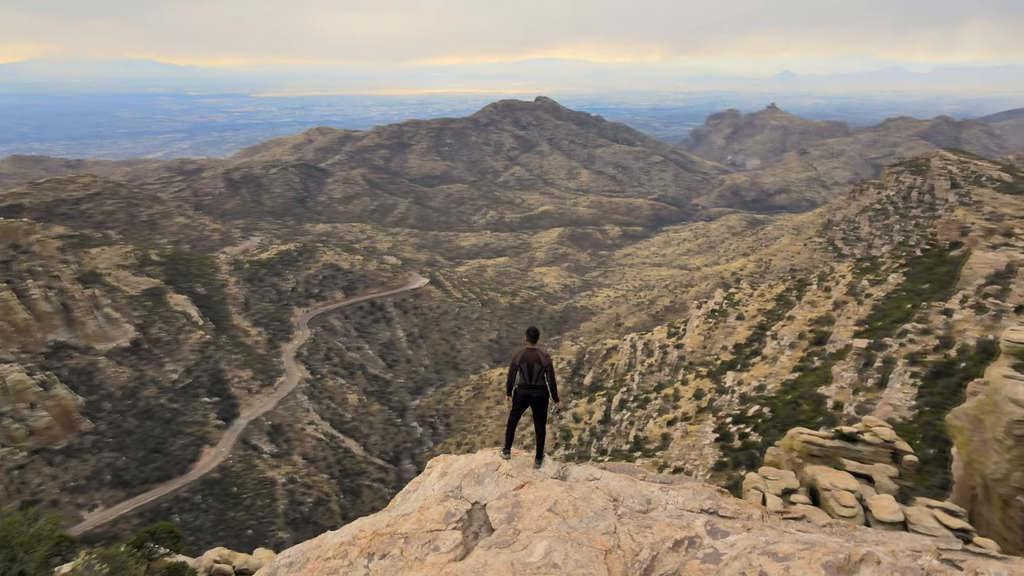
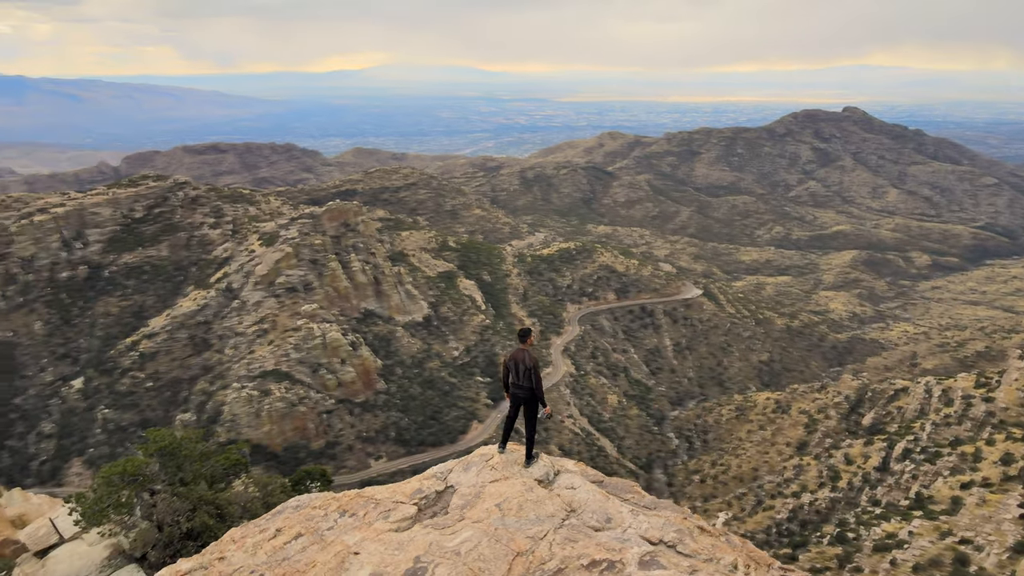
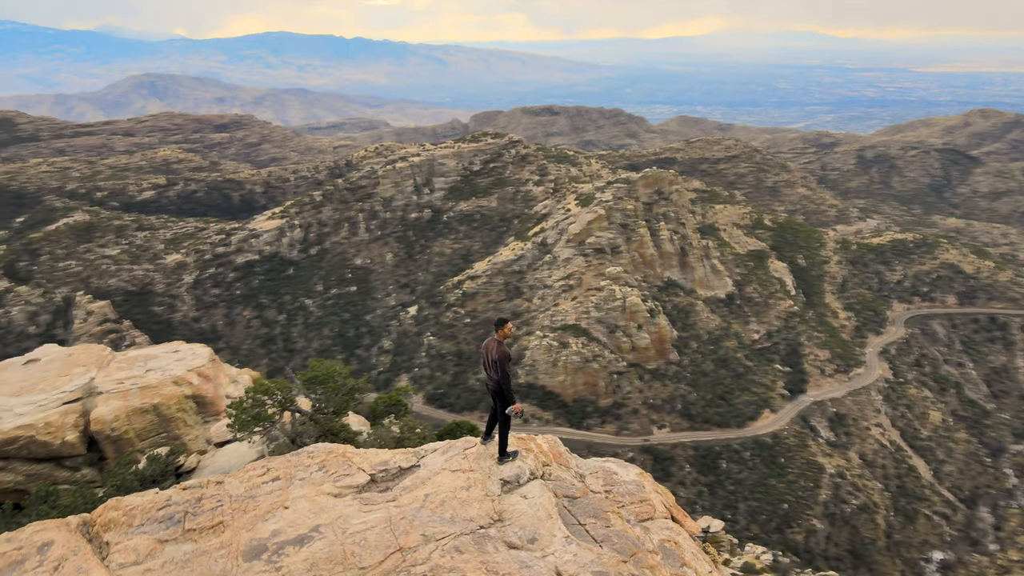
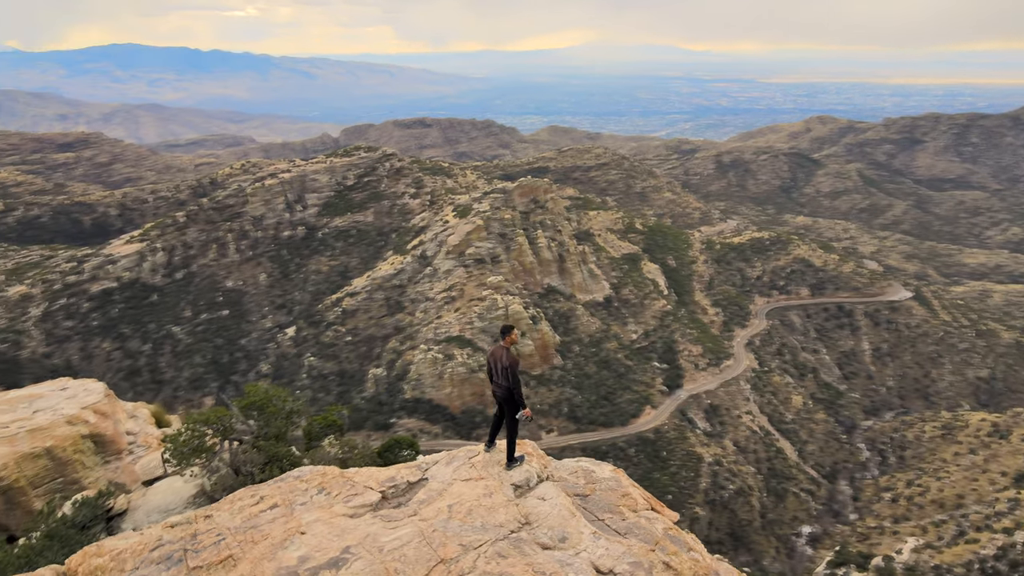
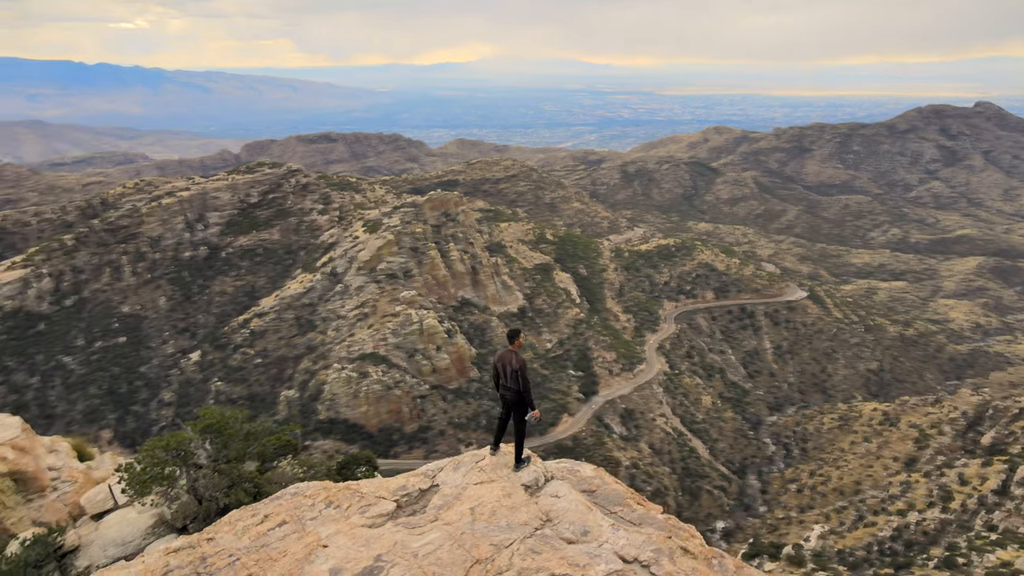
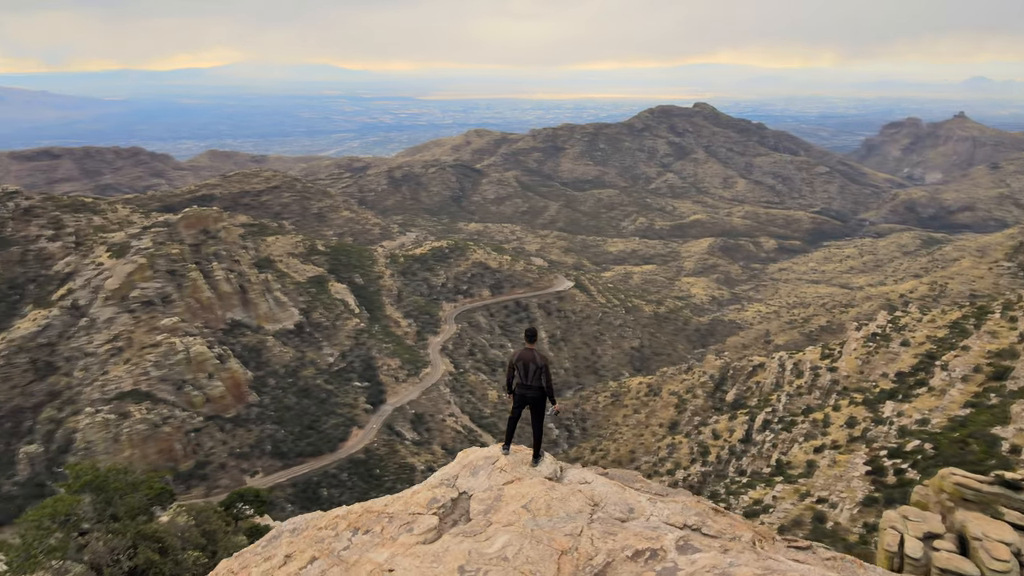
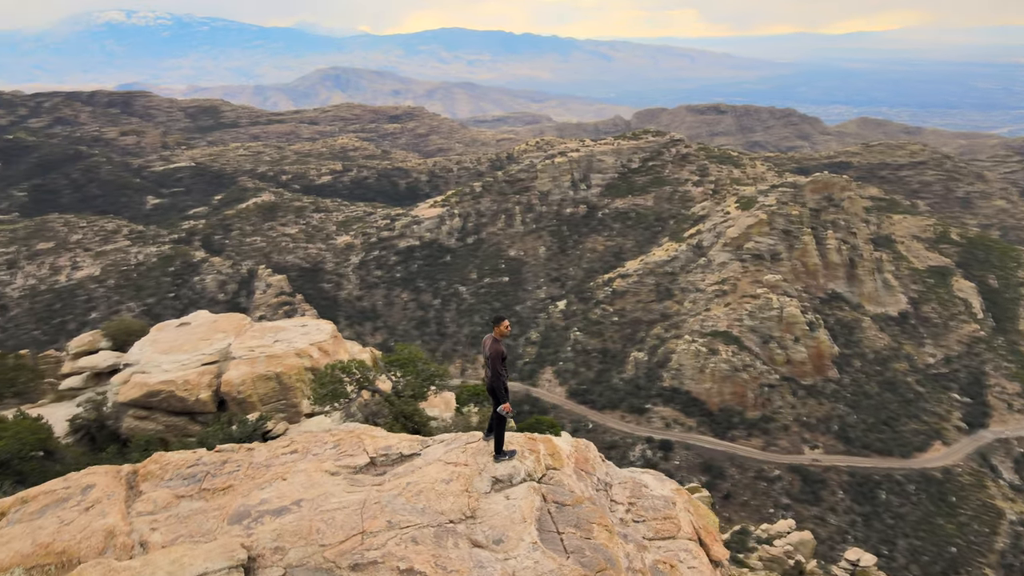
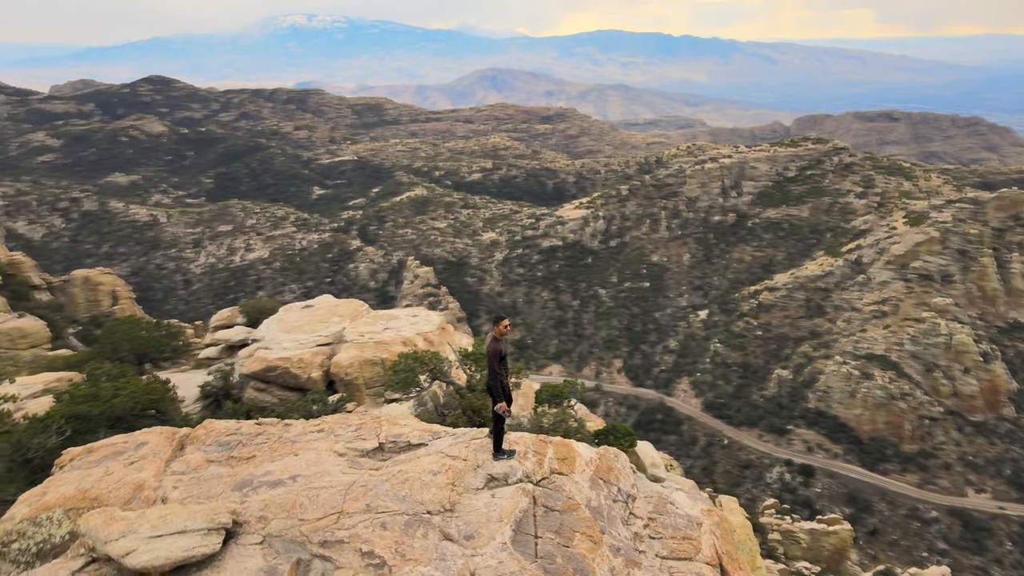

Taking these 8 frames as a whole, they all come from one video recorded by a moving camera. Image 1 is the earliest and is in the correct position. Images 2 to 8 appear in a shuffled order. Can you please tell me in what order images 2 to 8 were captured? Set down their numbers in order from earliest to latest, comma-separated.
6, 2, 5, 4, 3, 7, 8
